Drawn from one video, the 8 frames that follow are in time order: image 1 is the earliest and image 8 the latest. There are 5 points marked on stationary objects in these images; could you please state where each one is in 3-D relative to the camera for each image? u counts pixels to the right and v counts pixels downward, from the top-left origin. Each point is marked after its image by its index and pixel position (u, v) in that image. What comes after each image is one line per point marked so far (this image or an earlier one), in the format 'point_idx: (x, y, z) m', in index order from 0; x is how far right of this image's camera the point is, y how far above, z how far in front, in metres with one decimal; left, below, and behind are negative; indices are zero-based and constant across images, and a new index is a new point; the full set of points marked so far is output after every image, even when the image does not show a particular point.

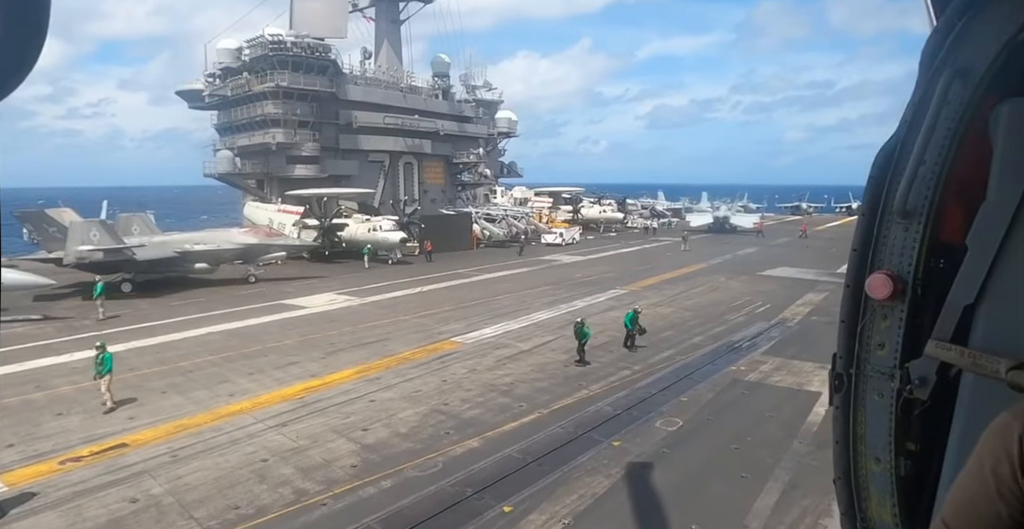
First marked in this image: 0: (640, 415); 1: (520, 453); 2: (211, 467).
0: (+2.1, -2.5, +10.8) m
1: (+0.1, -2.7, +9.3) m
2: (-4.2, -2.8, +9.1) m
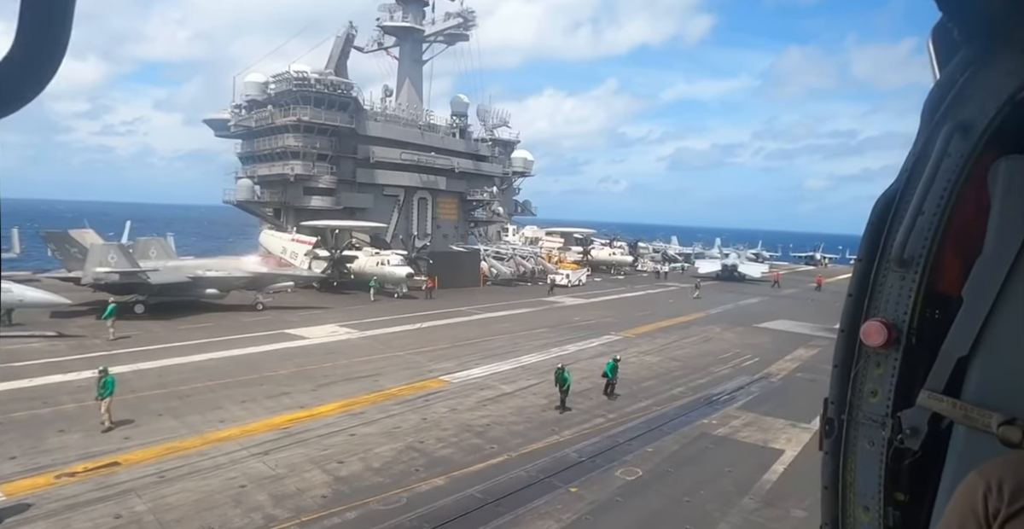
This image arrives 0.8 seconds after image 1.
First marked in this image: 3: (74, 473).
0: (+1.6, -3.5, +11.4) m
1: (-0.5, -3.5, +9.9) m
2: (-4.8, -3.4, +9.8) m
3: (-7.0, -3.3, +10.3) m
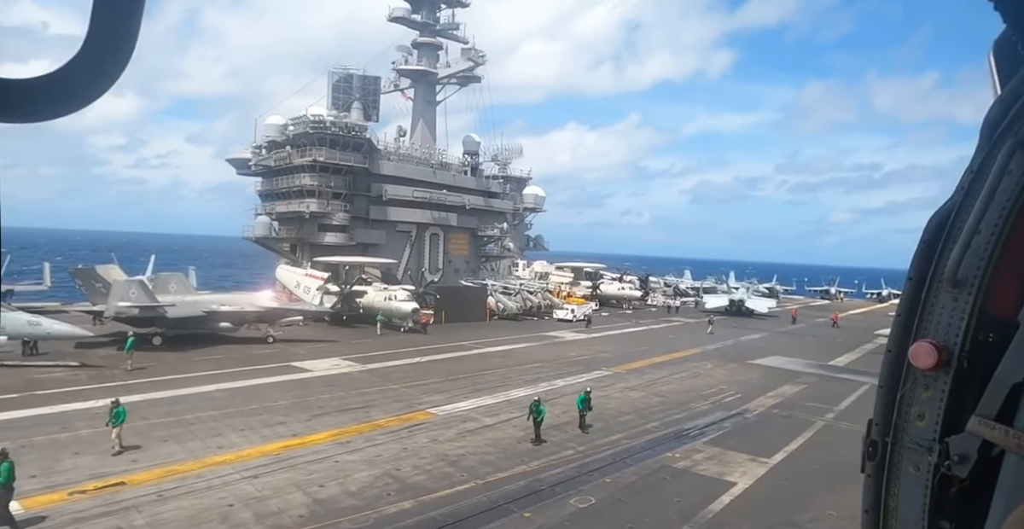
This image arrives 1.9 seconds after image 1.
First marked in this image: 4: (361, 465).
0: (+0.9, -4.4, +12.3) m
1: (-1.2, -4.3, +10.9) m
2: (-5.5, -4.1, +11.0) m
3: (-7.7, -4.0, +11.6) m
4: (-3.1, -4.1, +13.2) m
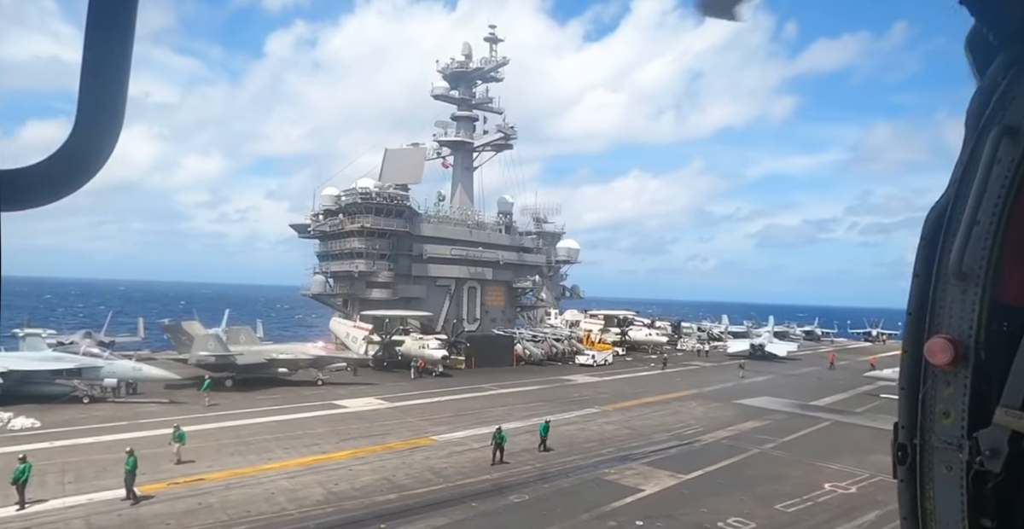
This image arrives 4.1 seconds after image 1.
0: (-0.1, -6.0, +16.8) m
1: (-2.4, -5.8, +15.6) m
2: (-6.7, -5.7, +16.1) m
3: (-8.8, -5.7, +16.9) m
4: (-4.1, -5.9, +18.1) m
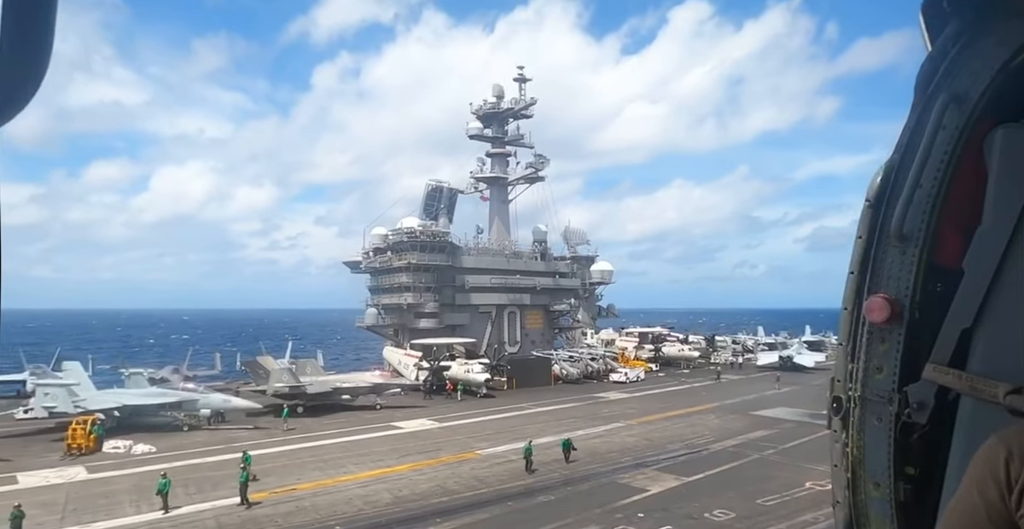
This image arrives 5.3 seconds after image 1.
0: (+0.8, -7.4, +20.8) m
1: (-1.5, -7.4, +19.8) m
2: (-5.8, -7.5, +20.6) m
3: (-7.9, -7.6, +21.5) m
4: (-3.1, -7.5, +22.3) m
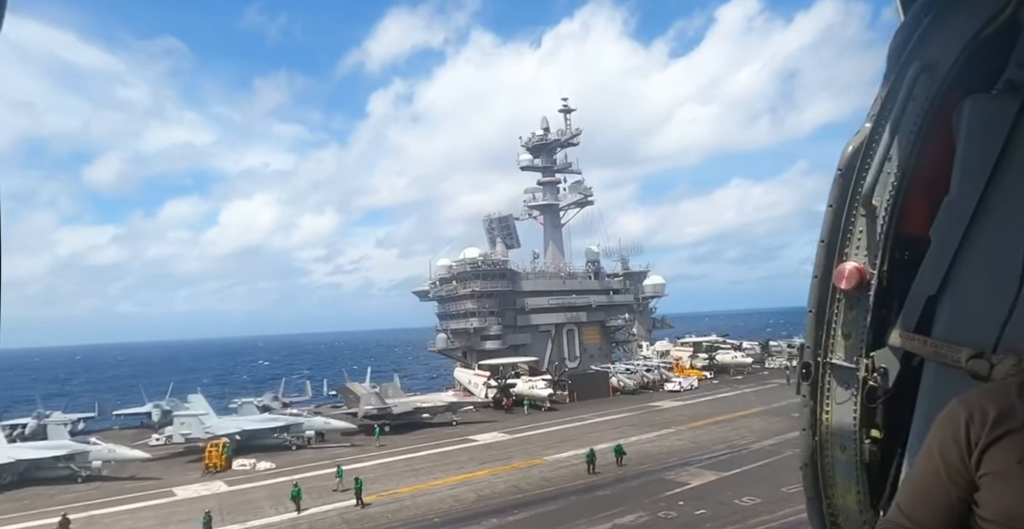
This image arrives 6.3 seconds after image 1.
0: (+3.2, -8.8, +25.1) m
1: (+0.8, -8.9, +24.3) m
2: (-3.3, -9.3, +25.4) m
3: (-5.3, -9.5, +26.5) m
4: (-0.5, -9.2, +26.9) m
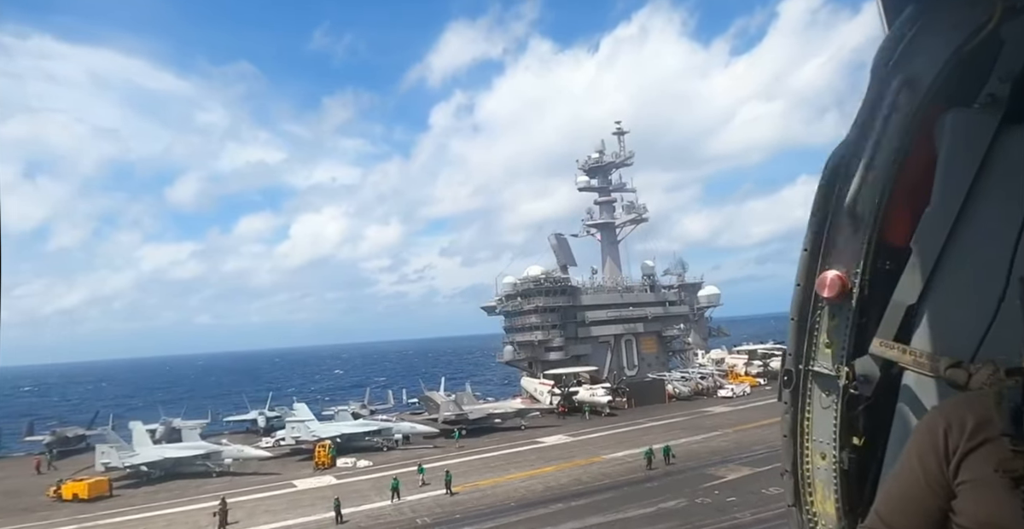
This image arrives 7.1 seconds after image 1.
0: (+6.1, -10.1, +29.8) m
1: (+3.6, -10.2, +29.2) m
2: (-0.4, -10.8, +30.8) m
3: (-2.2, -11.1, +32.0) m
4: (+2.6, -10.6, +32.0) m
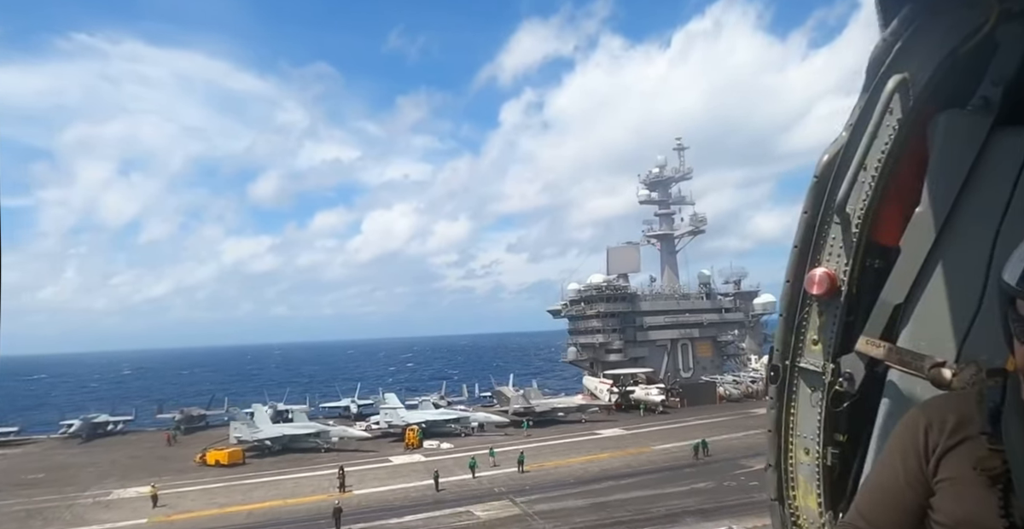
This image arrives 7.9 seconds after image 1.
0: (+9.4, -11.3, +35.6) m
1: (+6.9, -11.4, +35.2) m
2: (+3.1, -11.9, +37.2) m
3: (+1.4, -12.1, +38.7) m
4: (+6.2, -11.7, +38.1) m
